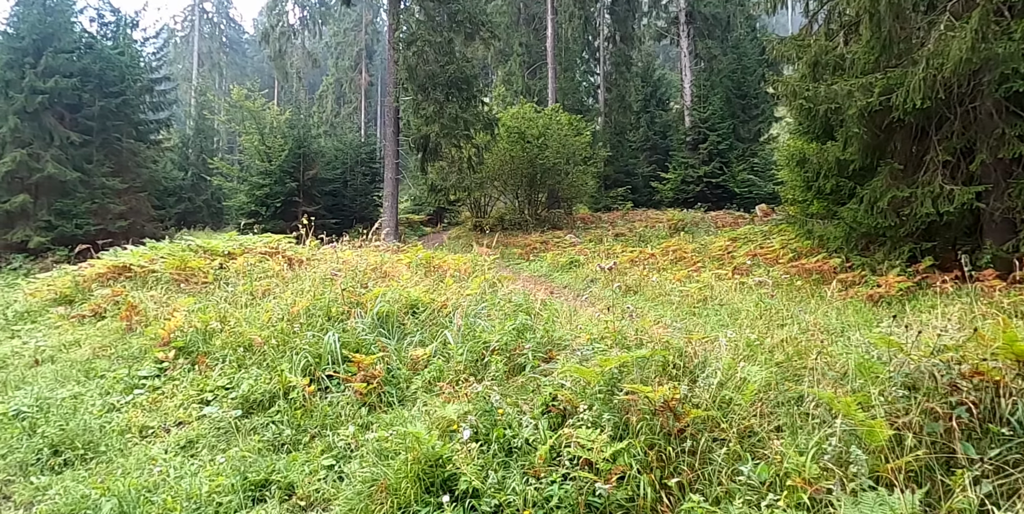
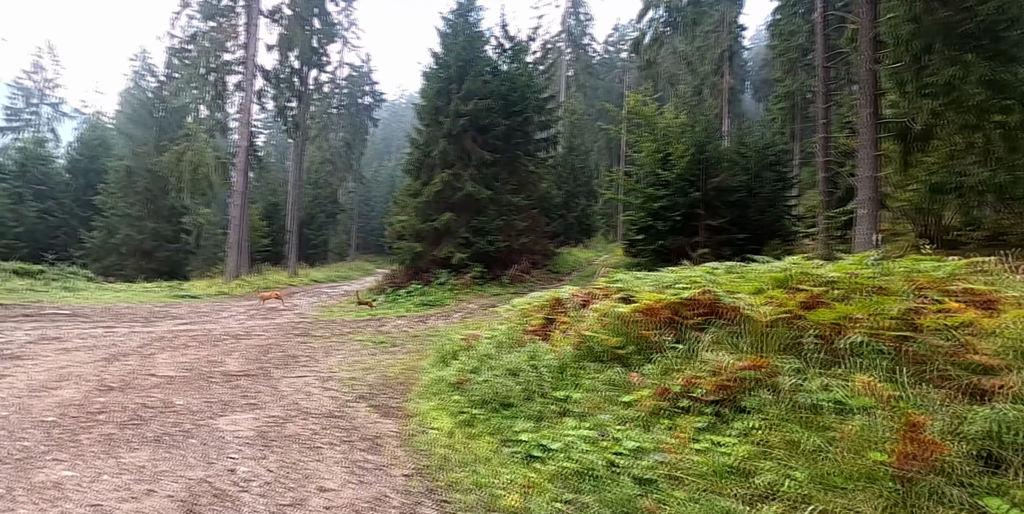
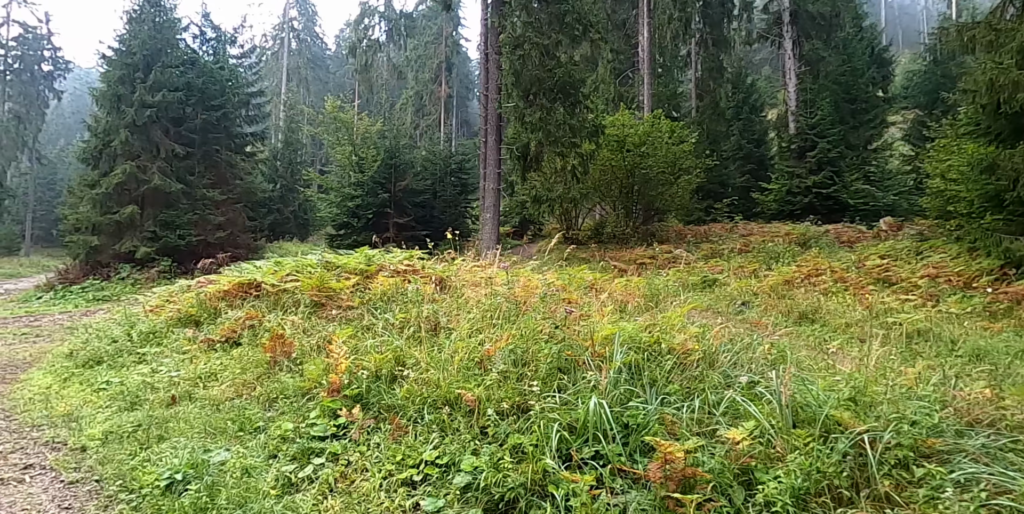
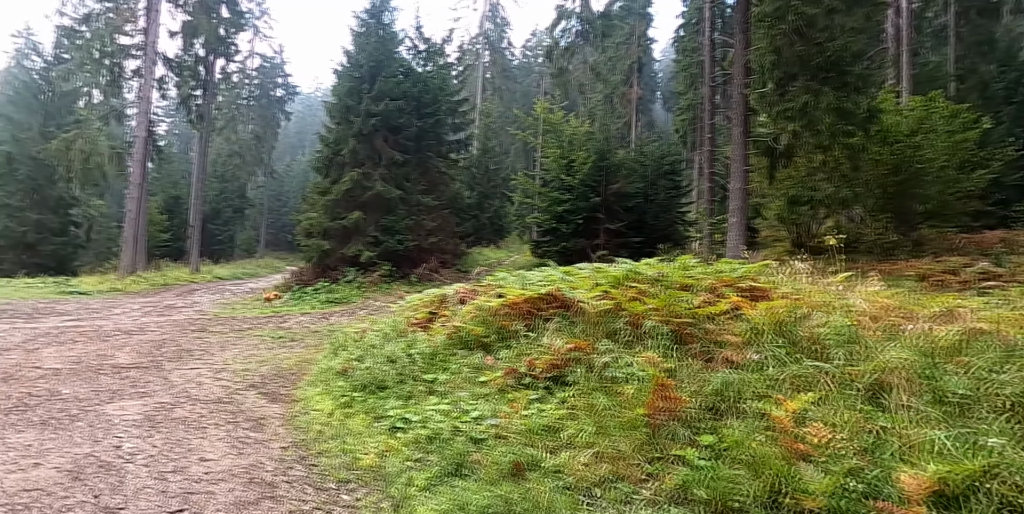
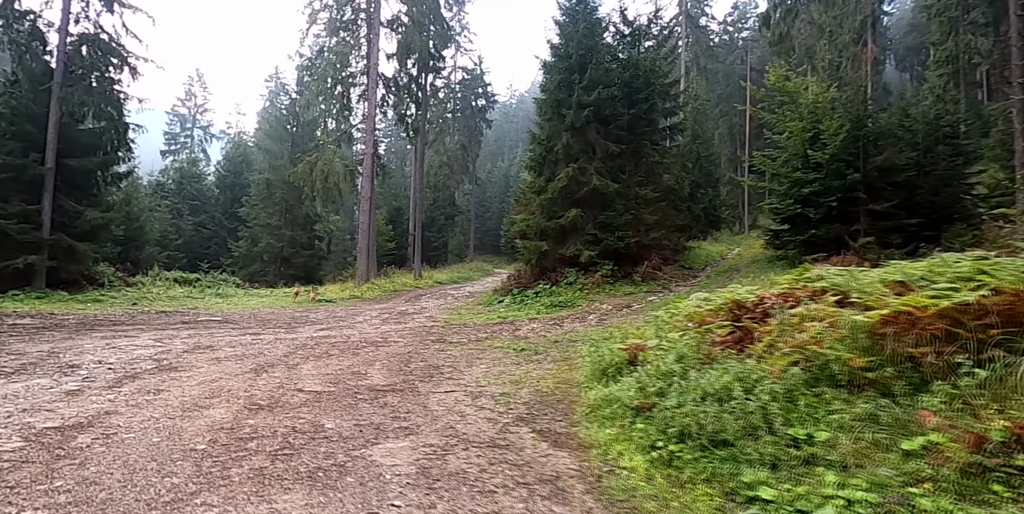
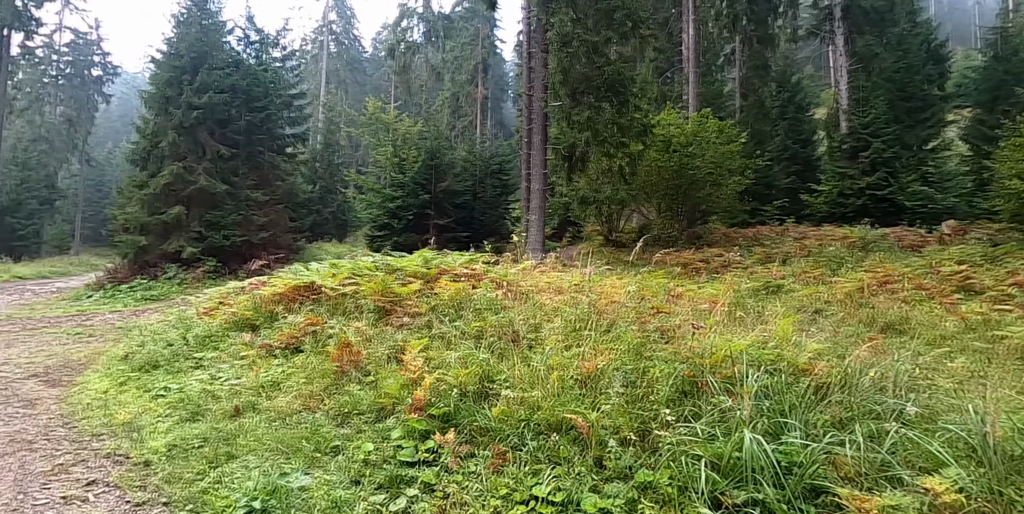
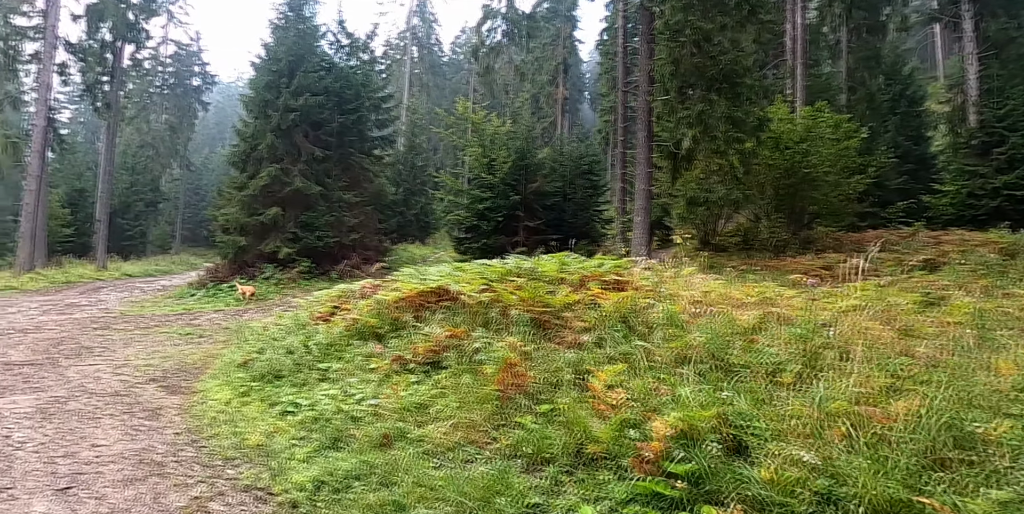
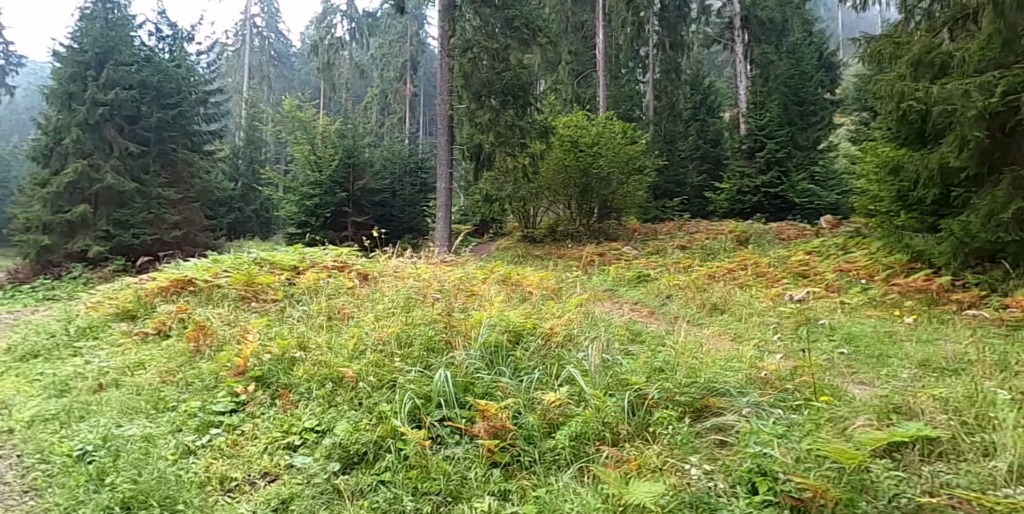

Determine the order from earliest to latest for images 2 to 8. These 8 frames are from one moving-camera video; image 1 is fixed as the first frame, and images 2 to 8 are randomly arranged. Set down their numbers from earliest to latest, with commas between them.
8, 3, 6, 7, 4, 2, 5
